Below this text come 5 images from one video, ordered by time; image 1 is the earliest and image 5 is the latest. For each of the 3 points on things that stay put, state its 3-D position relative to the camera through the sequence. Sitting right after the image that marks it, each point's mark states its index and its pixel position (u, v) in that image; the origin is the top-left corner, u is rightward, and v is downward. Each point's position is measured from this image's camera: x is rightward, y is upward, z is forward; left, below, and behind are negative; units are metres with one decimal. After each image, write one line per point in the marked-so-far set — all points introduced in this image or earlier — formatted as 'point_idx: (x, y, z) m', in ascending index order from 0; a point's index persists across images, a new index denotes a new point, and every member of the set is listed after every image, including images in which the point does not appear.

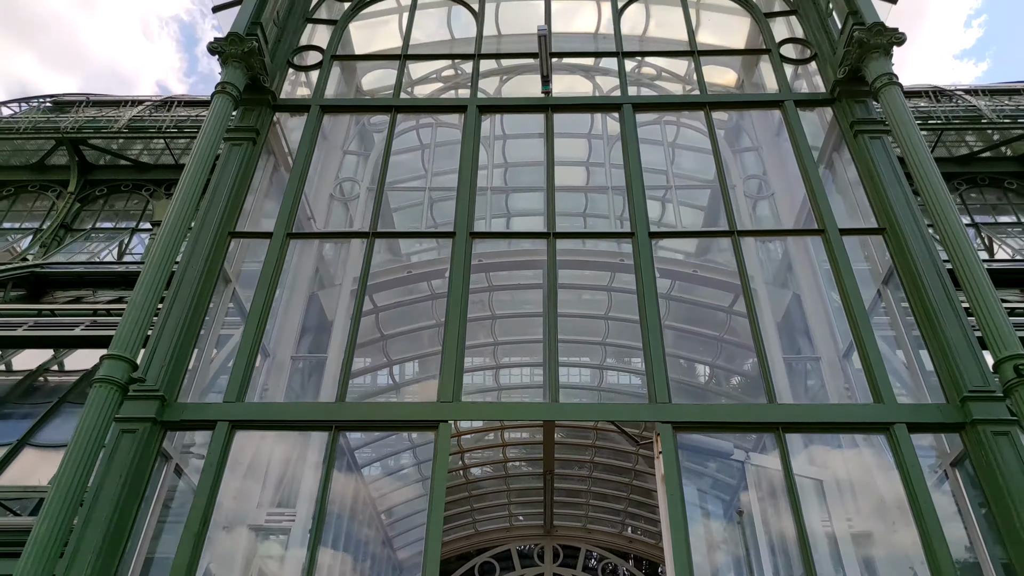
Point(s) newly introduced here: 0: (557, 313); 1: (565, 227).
0: (+0.6, -0.2, +9.0) m
1: (+0.8, +0.9, +10.0) m
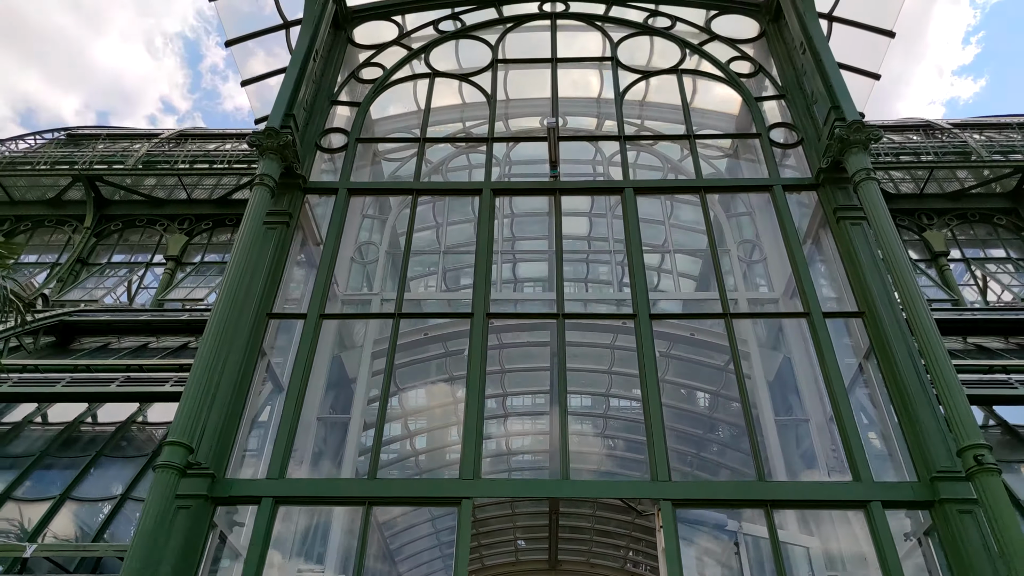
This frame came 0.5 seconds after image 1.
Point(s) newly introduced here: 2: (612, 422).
0: (+0.8, -1.1, +9.7) m
1: (+0.9, 0.0, +10.6) m
2: (+1.4, -1.7, +9.1) m
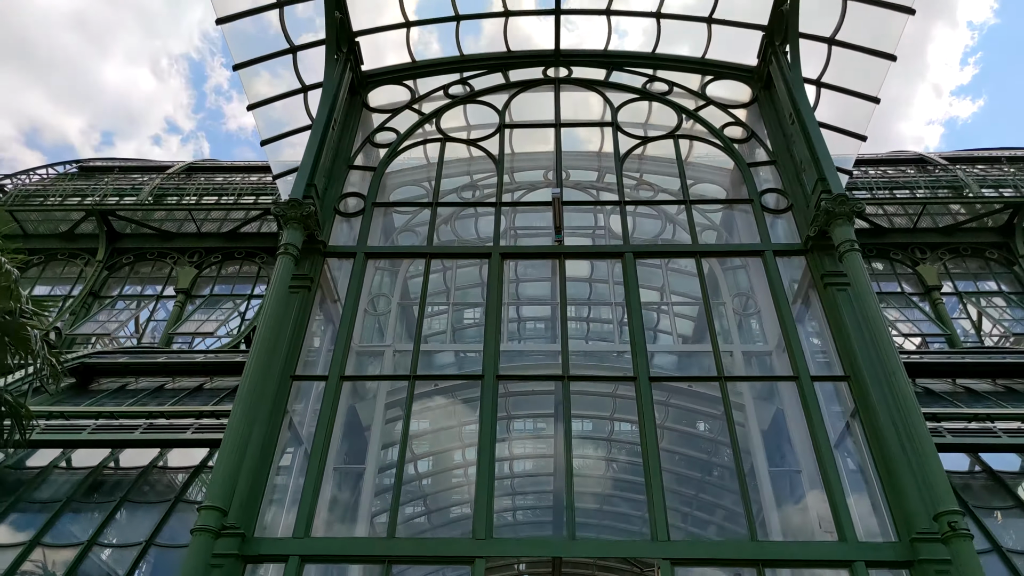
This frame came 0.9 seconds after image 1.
0: (+0.9, -1.9, +10.1) m
1: (+1.0, -0.8, +11.2) m
2: (+1.4, -2.5, +9.6) m
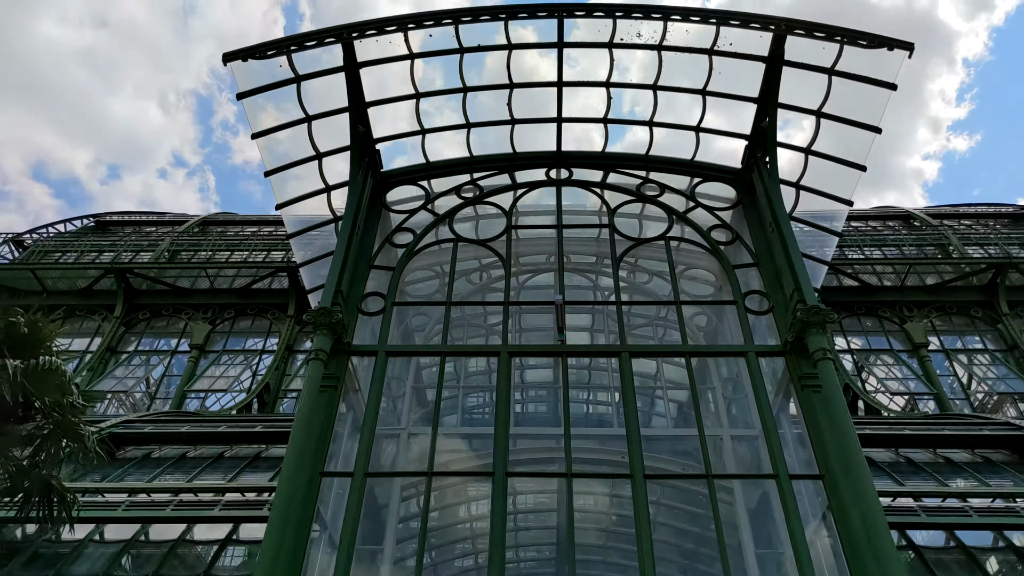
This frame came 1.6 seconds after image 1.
0: (+1.0, -3.4, +11.0) m
1: (+1.1, -2.3, +12.0) m
2: (+1.5, -4.0, +10.4) m
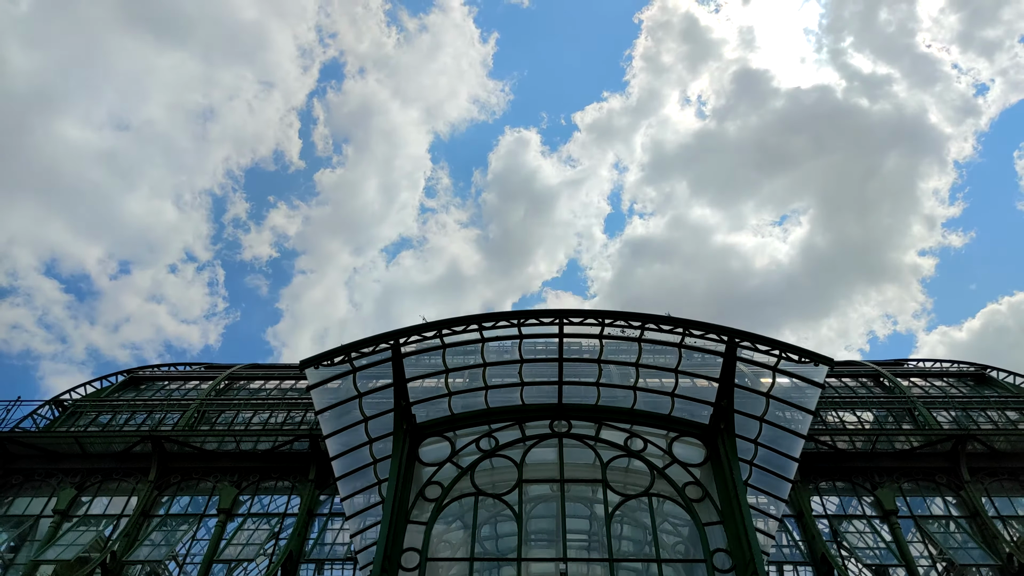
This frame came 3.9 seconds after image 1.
0: (+1.0, -8.4, +13.2) m
1: (+1.2, -7.5, +14.4) m
2: (+1.6, -8.9, +12.5) m
